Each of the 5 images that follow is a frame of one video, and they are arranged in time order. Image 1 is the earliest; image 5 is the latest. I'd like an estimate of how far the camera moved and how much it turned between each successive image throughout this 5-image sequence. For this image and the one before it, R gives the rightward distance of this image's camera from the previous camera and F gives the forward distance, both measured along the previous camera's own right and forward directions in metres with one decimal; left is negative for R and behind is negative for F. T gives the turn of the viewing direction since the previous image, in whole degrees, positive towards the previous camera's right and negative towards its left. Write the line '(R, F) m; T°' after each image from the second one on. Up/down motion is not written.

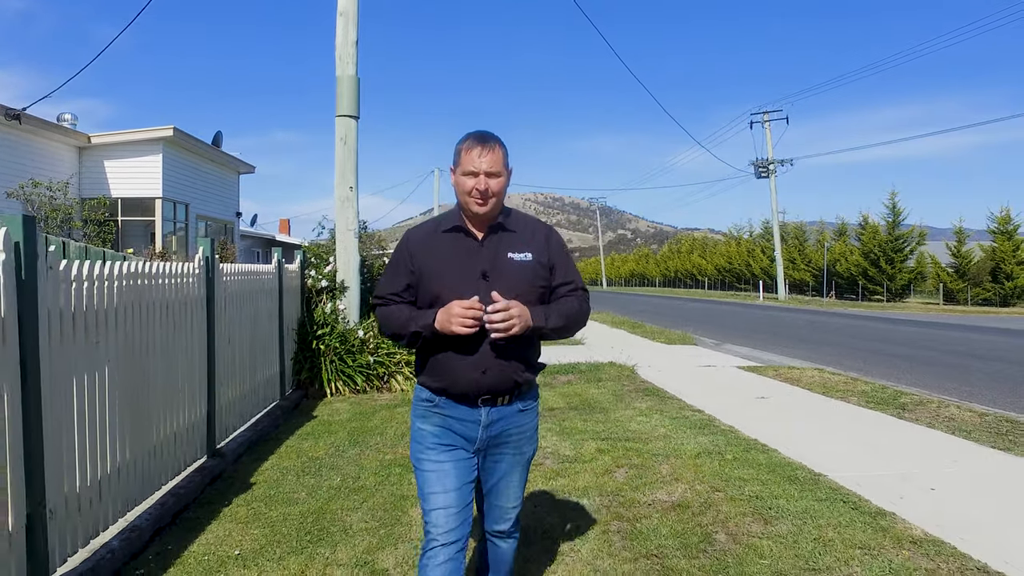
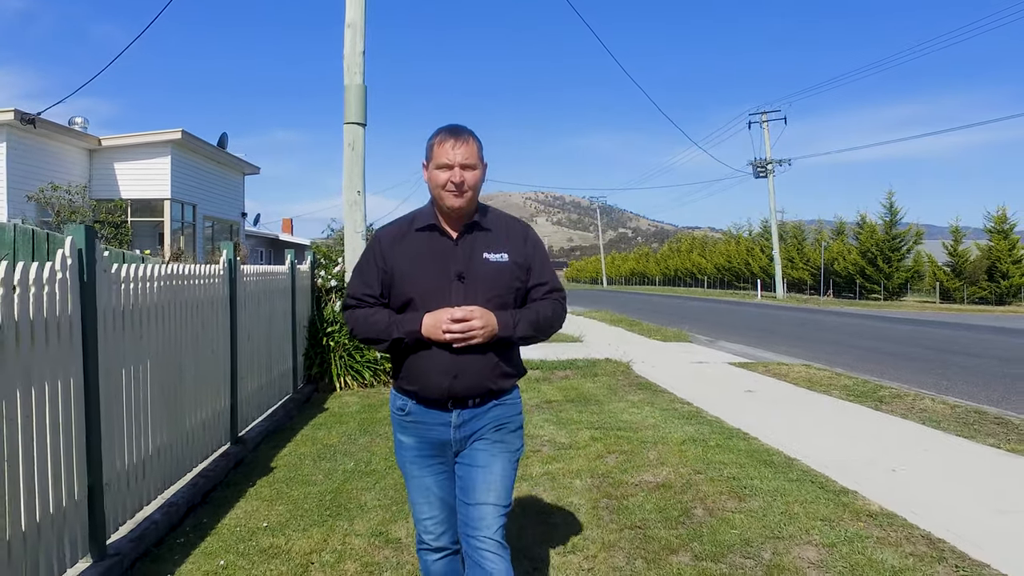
(0.0, -0.4) m; 0°
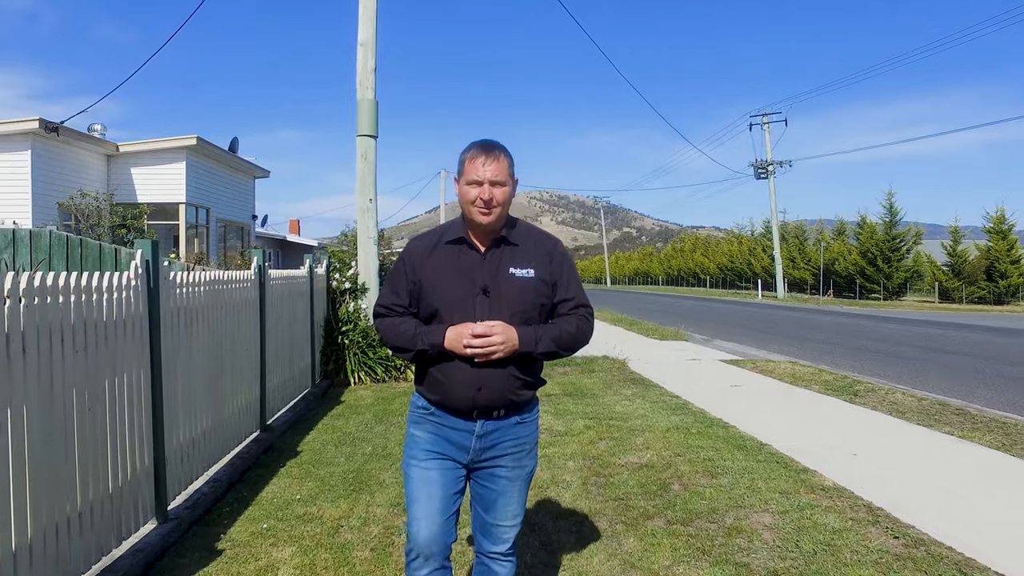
(0.0, -0.6) m; 0°
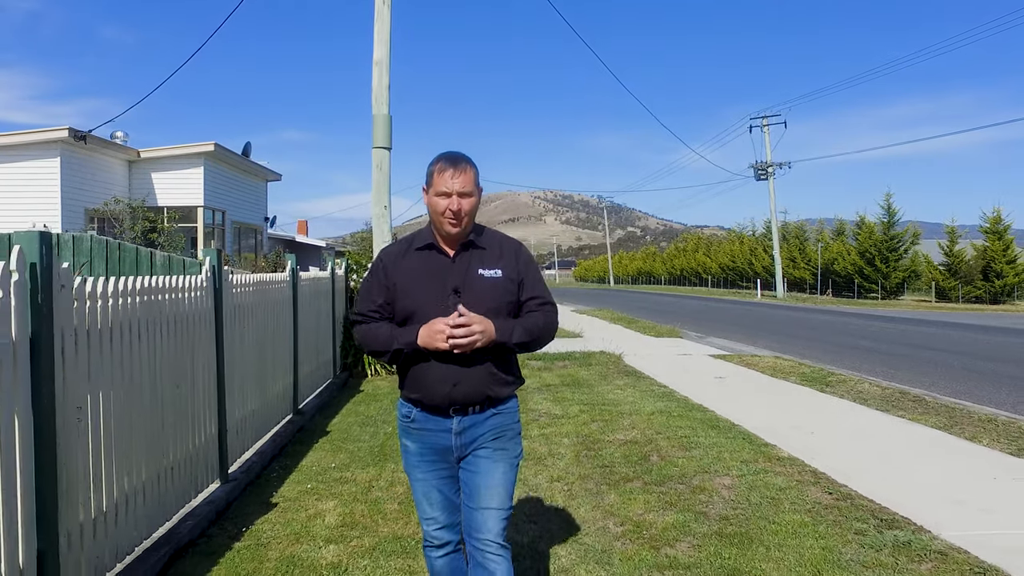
(0.0, -0.8) m; 0°
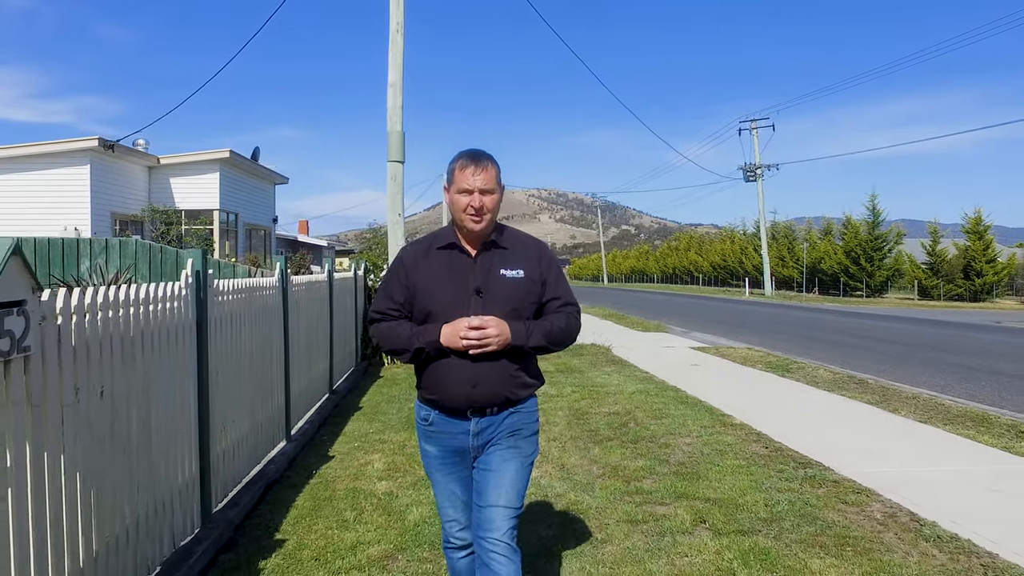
(-0.1, -1.3) m; 0°
